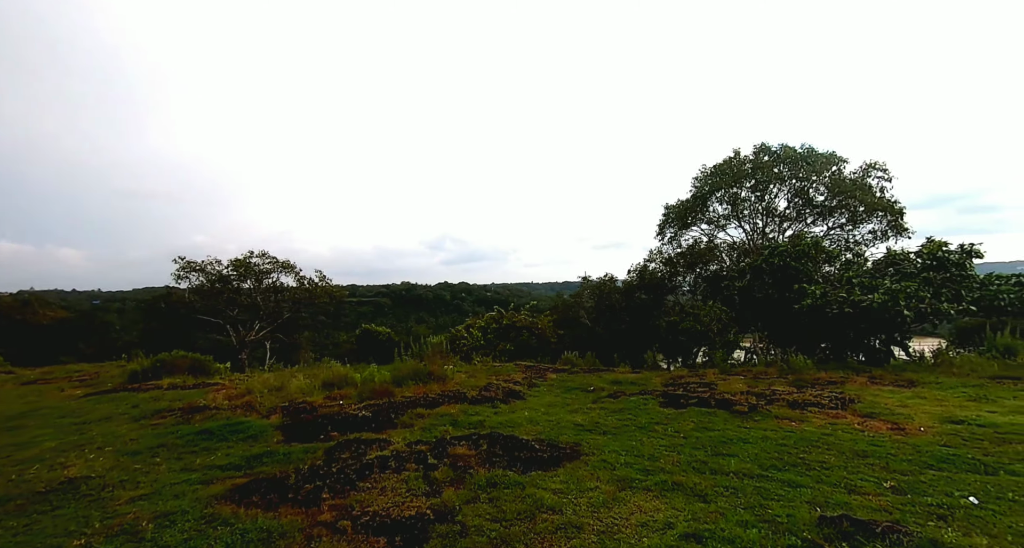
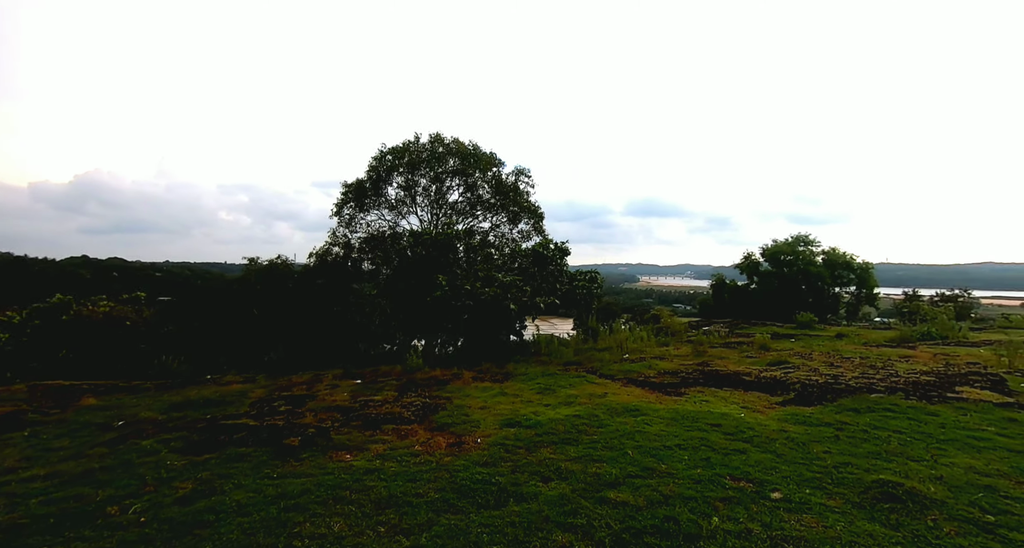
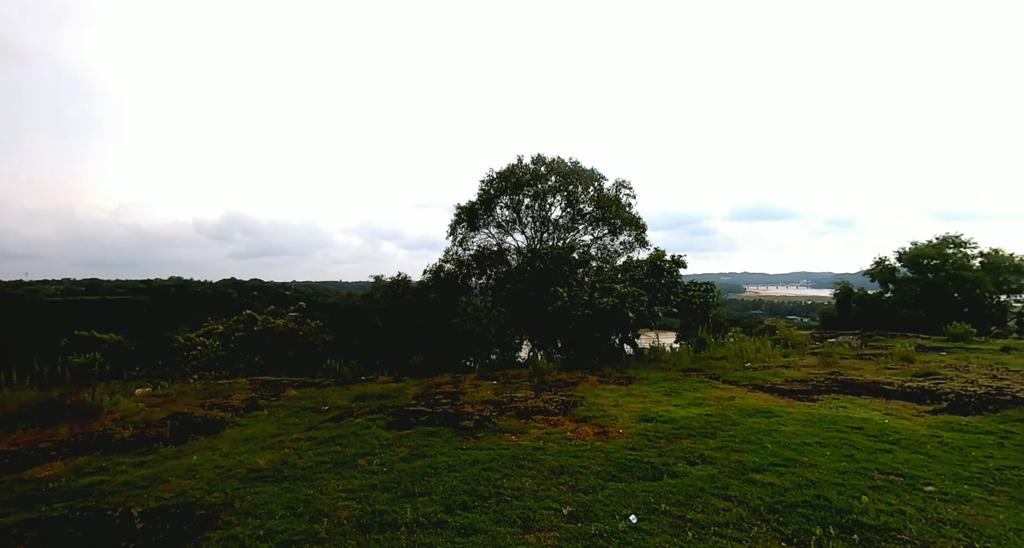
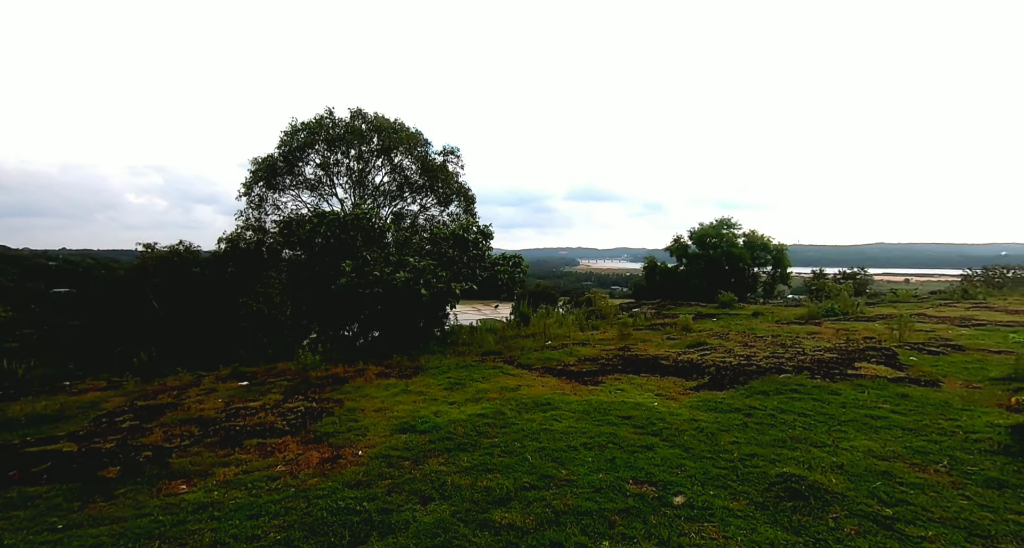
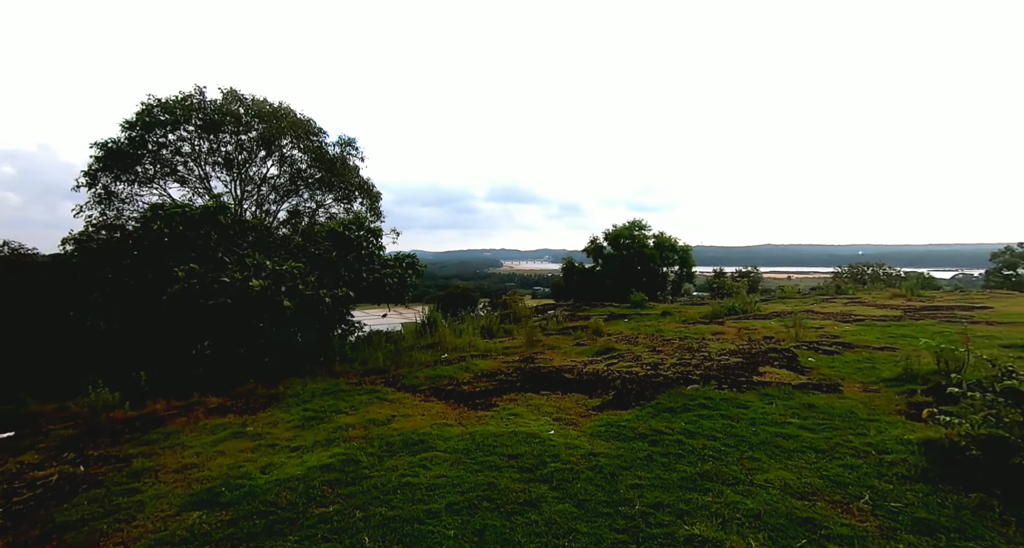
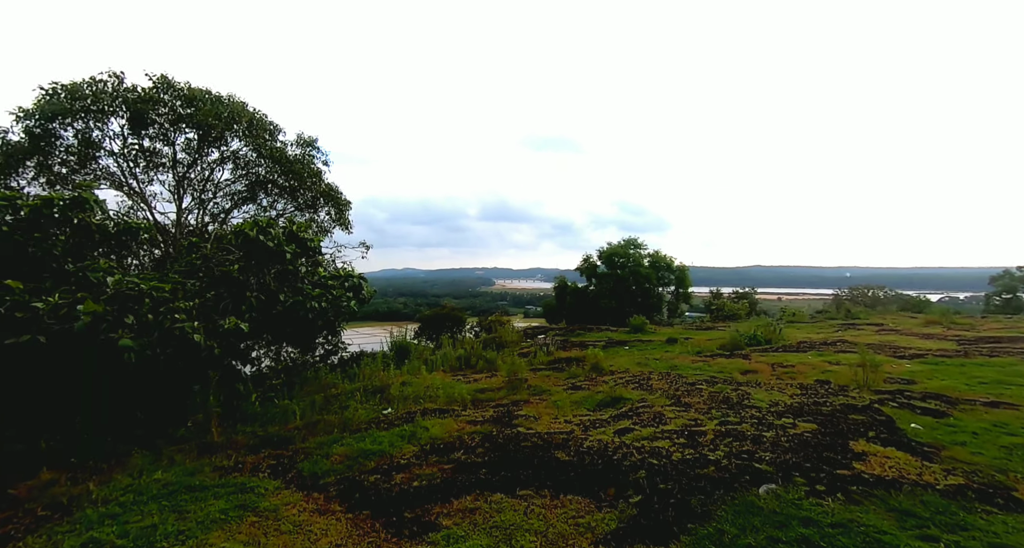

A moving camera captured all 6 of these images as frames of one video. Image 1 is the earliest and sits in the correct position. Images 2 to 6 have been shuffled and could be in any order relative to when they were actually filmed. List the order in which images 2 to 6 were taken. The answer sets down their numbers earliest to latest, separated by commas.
3, 2, 4, 5, 6
